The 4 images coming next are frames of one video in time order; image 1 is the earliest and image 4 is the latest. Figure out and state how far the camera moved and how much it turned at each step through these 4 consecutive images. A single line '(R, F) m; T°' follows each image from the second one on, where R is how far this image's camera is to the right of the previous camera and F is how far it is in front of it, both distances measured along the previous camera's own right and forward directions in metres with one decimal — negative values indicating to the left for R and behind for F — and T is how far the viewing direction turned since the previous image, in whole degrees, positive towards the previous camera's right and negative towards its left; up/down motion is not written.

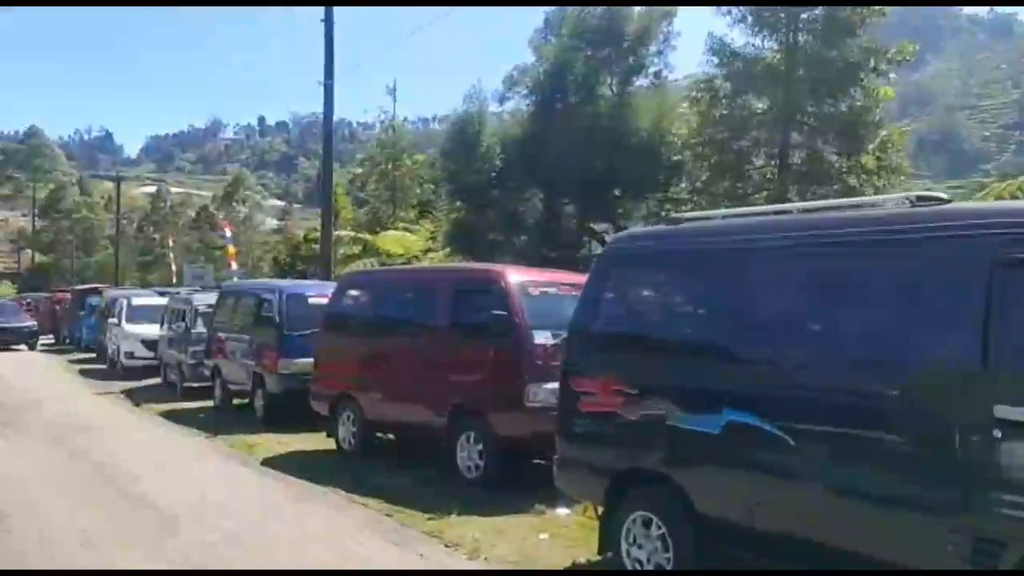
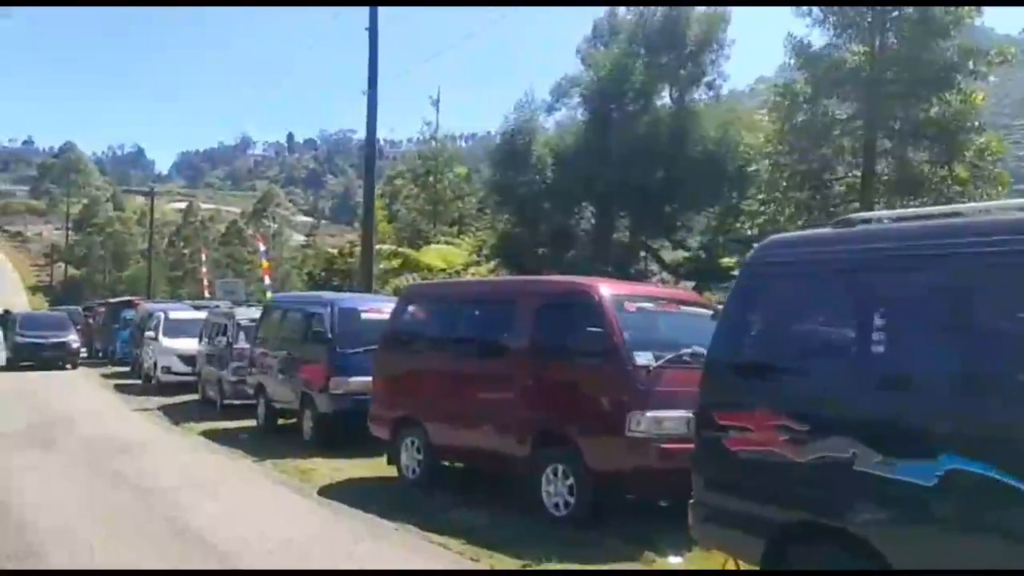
(-0.8, +1.1) m; -2°
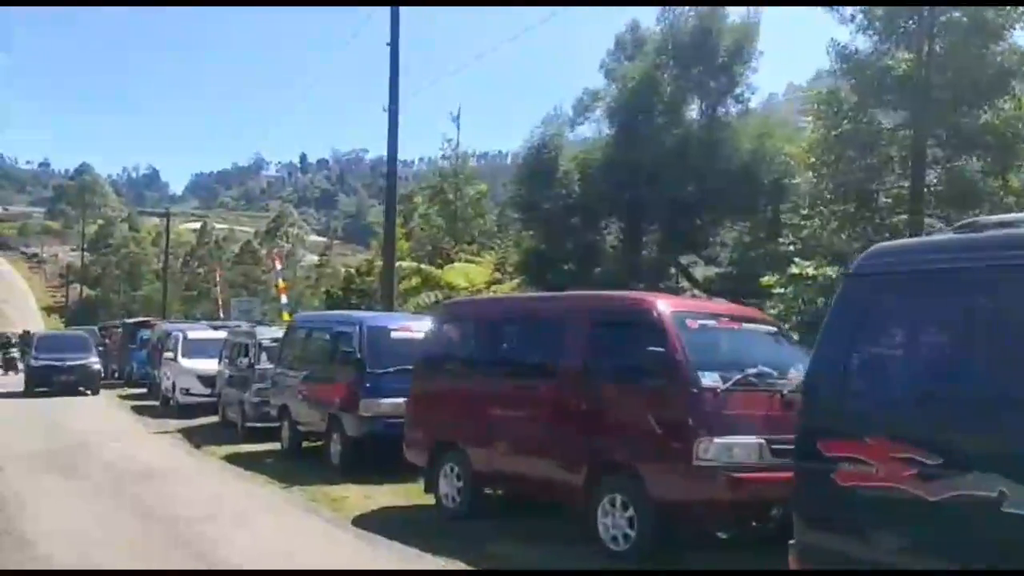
(-0.4, +0.6) m; -1°
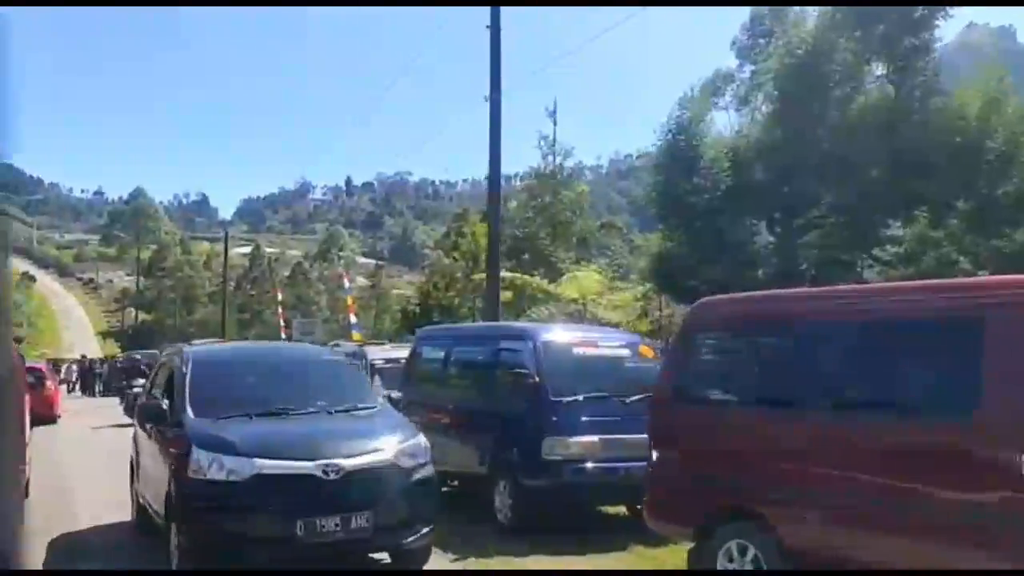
(-2.4, +3.5) m; -3°
